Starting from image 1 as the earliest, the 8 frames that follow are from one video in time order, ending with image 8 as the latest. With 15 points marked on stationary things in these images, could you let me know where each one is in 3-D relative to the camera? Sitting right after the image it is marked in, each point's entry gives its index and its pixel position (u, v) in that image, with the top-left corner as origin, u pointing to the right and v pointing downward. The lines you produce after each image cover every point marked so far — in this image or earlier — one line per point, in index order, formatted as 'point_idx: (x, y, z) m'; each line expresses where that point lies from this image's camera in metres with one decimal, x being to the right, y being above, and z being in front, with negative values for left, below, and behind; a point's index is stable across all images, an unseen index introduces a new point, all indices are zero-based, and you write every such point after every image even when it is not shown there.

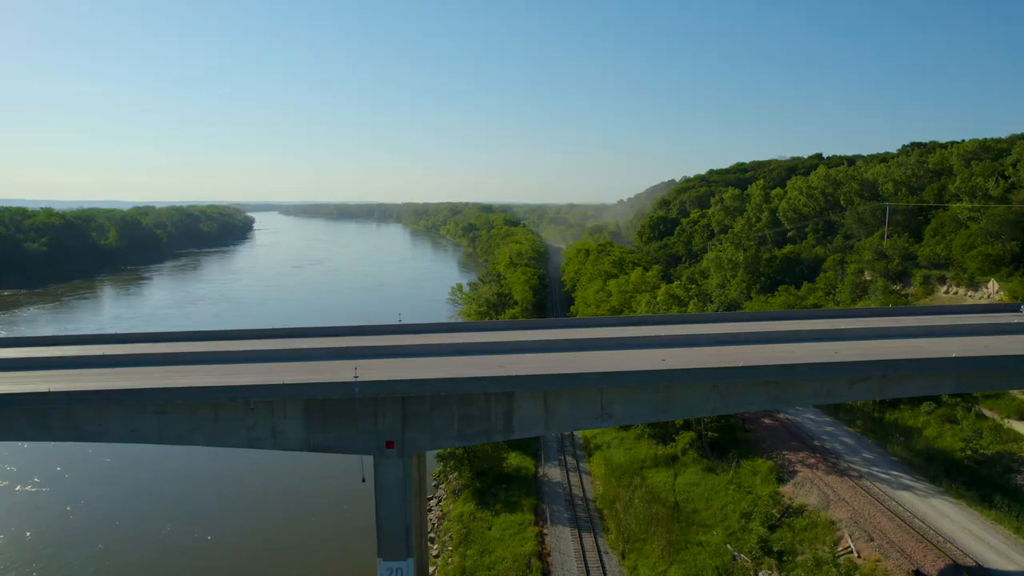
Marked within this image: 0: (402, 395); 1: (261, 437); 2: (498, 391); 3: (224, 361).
0: (-2.2, -2.3, +13.4) m
1: (-5.3, -3.2, +13.6) m
2: (-0.2, -2.2, +13.5) m
3: (-7.2, -2.1, +16.4) m
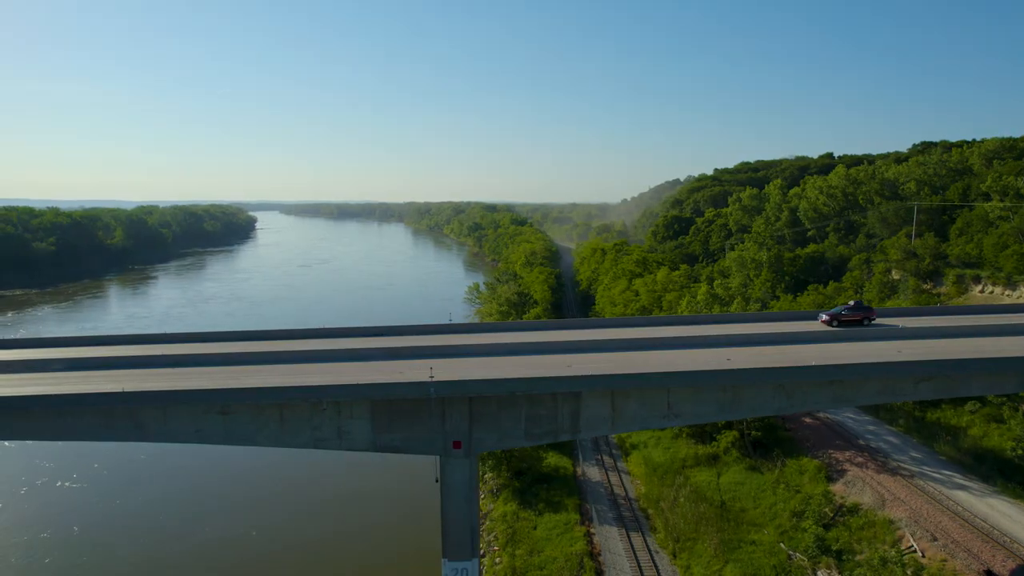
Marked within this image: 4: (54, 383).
0: (-0.8, -2.3, +13.4) m
1: (-3.9, -3.2, +13.6) m
2: (+1.2, -2.2, +13.5) m
3: (-5.8, -2.1, +16.4) m
4: (-10.3, -2.3, +14.5) m
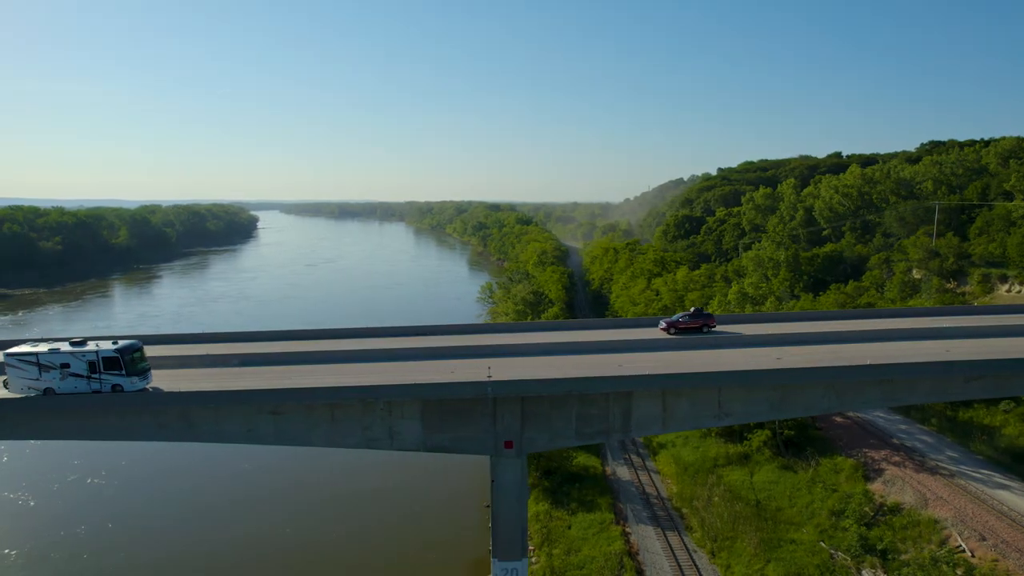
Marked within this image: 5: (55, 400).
0: (+0.3, -2.3, +13.4) m
1: (-2.8, -3.2, +13.6) m
2: (+2.3, -2.2, +13.5) m
3: (-4.7, -2.0, +16.4) m
4: (-9.2, -2.3, +14.5) m
5: (-9.4, -2.4, +13.2) m
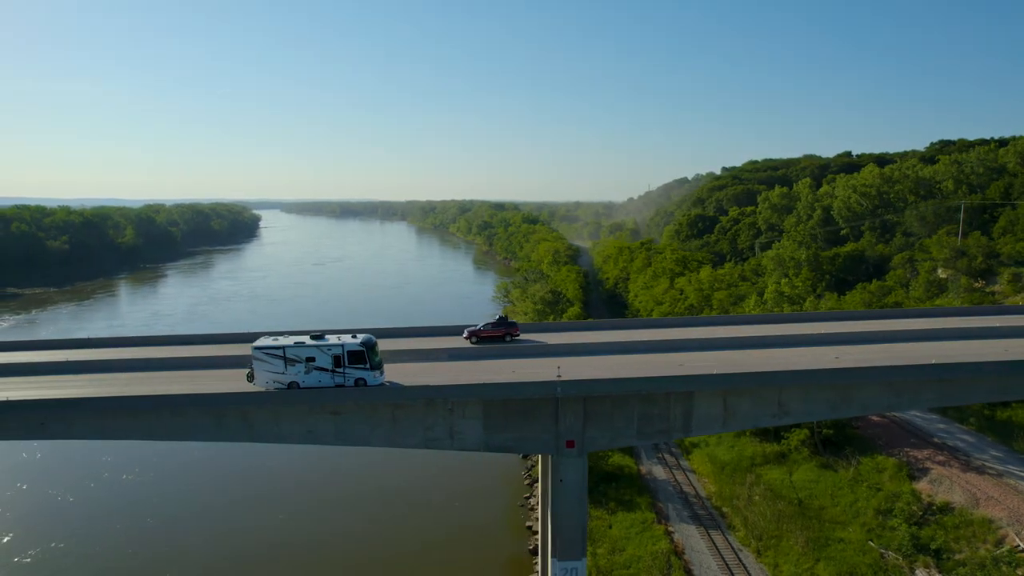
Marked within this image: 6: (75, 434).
0: (+1.5, -2.2, +13.4) m
1: (-1.5, -3.2, +13.6) m
2: (+3.6, -2.1, +13.5) m
3: (-3.5, -2.0, +16.4) m
4: (-7.9, -2.2, +14.5) m
5: (-8.1, -2.4, +13.2) m
6: (-9.2, -3.1, +13.6) m
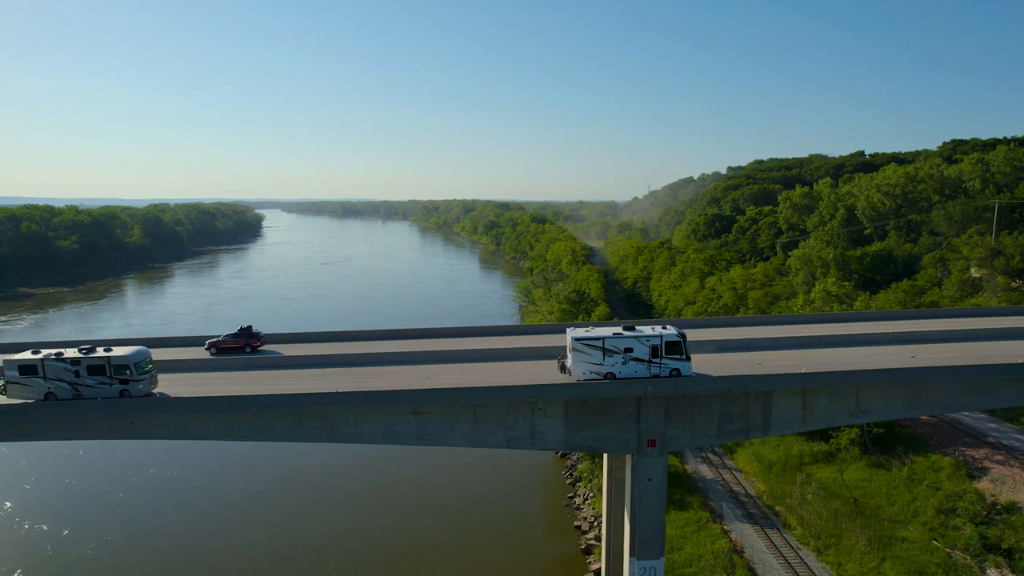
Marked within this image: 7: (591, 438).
0: (+3.2, -2.2, +13.4) m
1: (+0.2, -3.2, +13.6) m
2: (+5.3, -2.1, +13.5) m
3: (-1.8, -2.0, +16.4) m
4: (-6.2, -2.2, +14.5) m
5: (-6.4, -2.4, +13.2) m
6: (-7.5, -3.1, +13.6) m
7: (+1.7, -3.2, +13.5) m
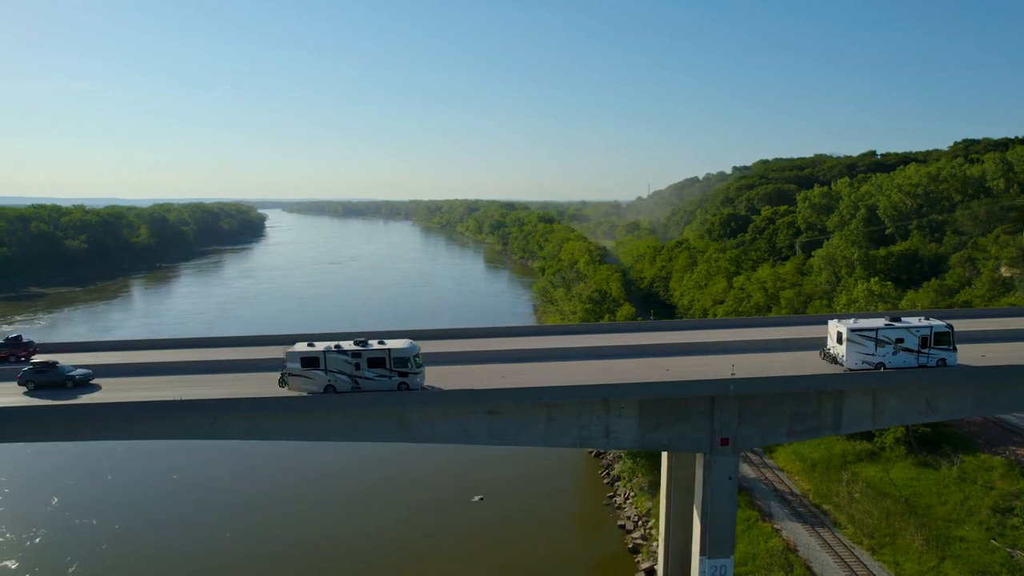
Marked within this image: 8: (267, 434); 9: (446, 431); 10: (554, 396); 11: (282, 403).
0: (+4.8, -2.2, +13.4) m
1: (+1.7, -3.1, +13.6) m
2: (+6.8, -2.1, +13.5) m
3: (-0.2, -2.0, +16.4) m
4: (-4.7, -2.2, +14.5) m
5: (-4.9, -2.3, +13.2) m
6: (-6.0, -3.1, +13.6) m
7: (+3.2, -3.1, +13.6) m
8: (-5.3, -3.1, +13.6) m
9: (-1.4, -3.0, +13.5) m
10: (+0.9, -2.2, +13.1) m
11: (-4.8, -2.3, +13.2) m
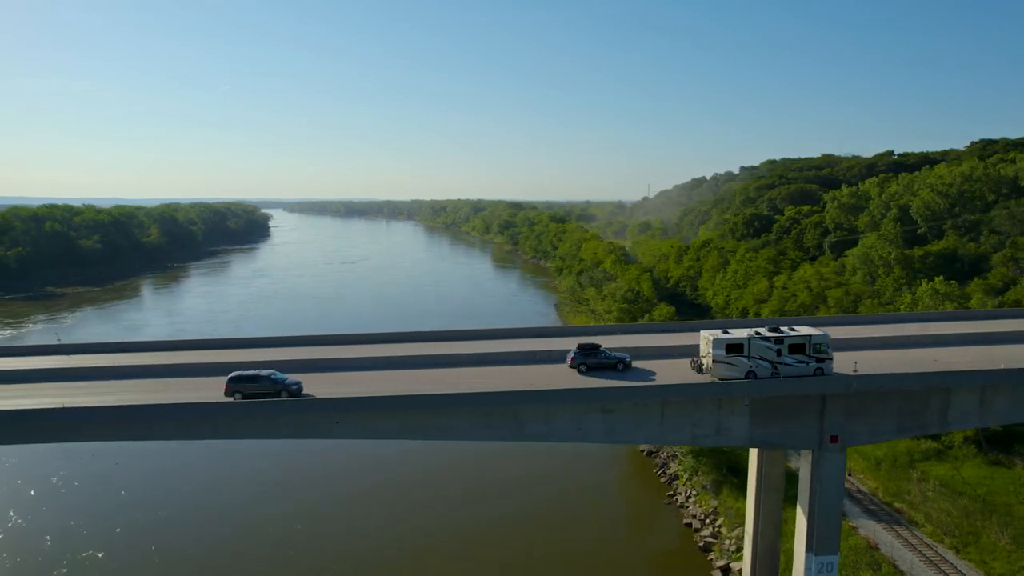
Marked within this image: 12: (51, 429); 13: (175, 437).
0: (+7.1, -2.2, +13.4) m
1: (+4.1, -3.1, +13.7) m
2: (+9.2, -2.1, +13.6) m
3: (+2.1, -2.0, +16.5) m
4: (-2.3, -2.2, +14.5) m
5: (-2.5, -2.3, +13.3) m
6: (-3.6, -3.0, +13.6) m
7: (+5.6, -3.1, +13.6) m
8: (-2.9, -3.0, +13.6) m
9: (+0.9, -2.9, +13.6) m
10: (+3.2, -2.2, +13.2) m
11: (-2.4, -2.3, +13.2) m
12: (-10.0, -3.1, +13.9) m
13: (-7.4, -3.3, +14.0) m
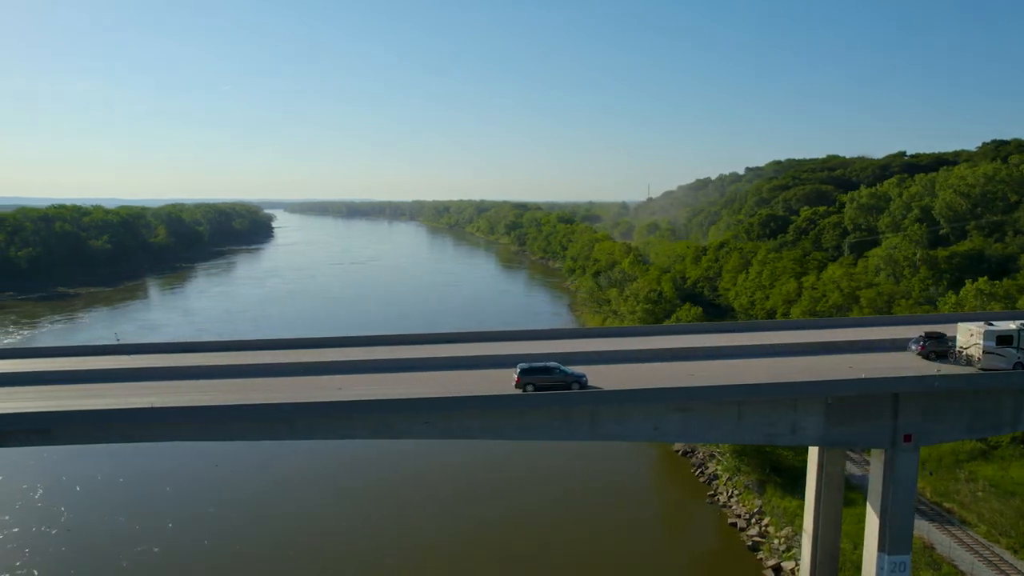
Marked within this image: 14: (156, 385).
0: (+8.8, -2.2, +13.5) m
1: (+5.7, -3.1, +13.7) m
2: (+10.8, -2.1, +13.6) m
3: (+3.8, -2.0, +16.5) m
4: (-0.7, -2.2, +14.6) m
5: (-0.9, -2.3, +13.3) m
6: (-2.0, -3.1, +13.7) m
7: (+7.2, -3.1, +13.7) m
8: (-1.3, -3.1, +13.7) m
9: (+2.6, -3.0, +13.6) m
10: (+4.8, -2.2, +13.3) m
11: (-0.8, -2.3, +13.3) m
12: (-8.4, -3.1, +14.0) m
13: (-5.7, -3.3, +14.1) m
14: (-9.1, -2.5, +16.2) m
